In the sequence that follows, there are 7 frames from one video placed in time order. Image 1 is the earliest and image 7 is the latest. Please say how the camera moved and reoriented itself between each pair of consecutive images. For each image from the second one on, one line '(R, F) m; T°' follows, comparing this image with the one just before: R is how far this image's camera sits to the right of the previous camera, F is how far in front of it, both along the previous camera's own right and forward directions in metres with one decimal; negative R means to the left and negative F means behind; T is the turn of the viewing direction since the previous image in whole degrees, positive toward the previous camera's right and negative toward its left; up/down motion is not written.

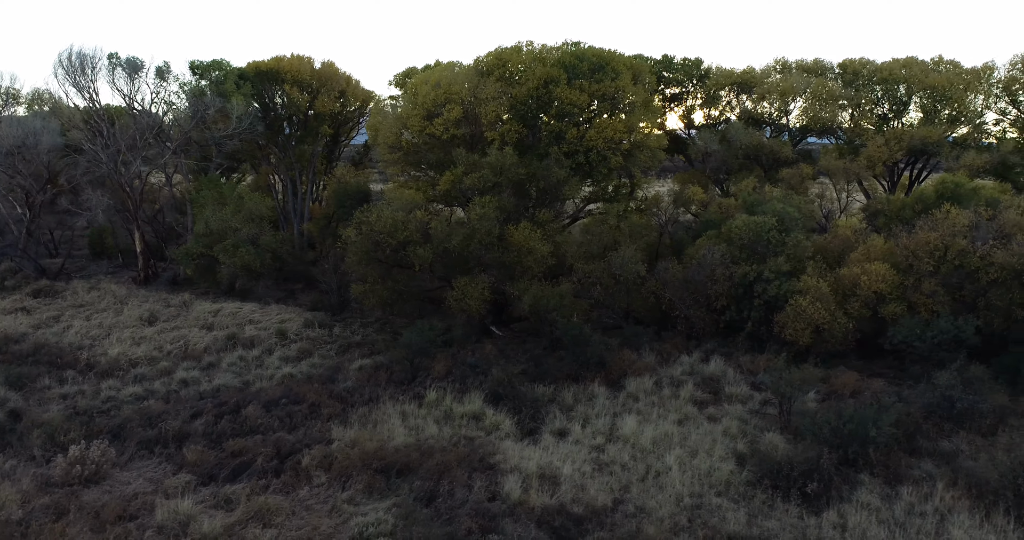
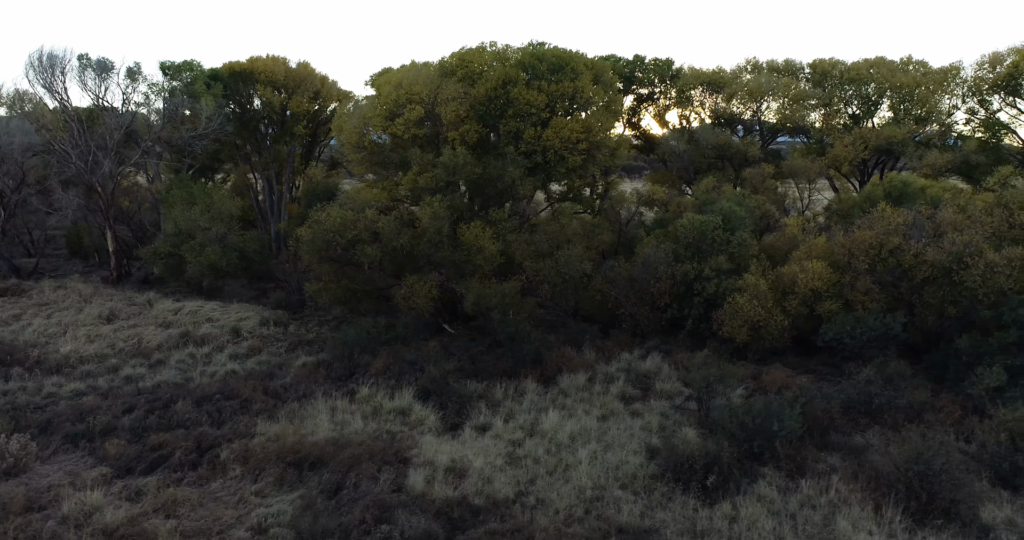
(+1.2, -0.2) m; 0°
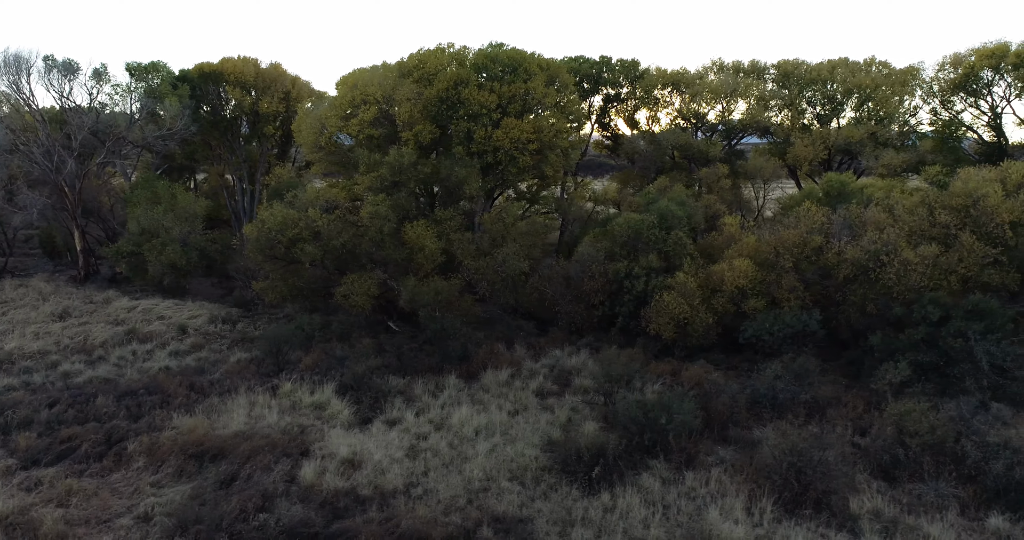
(+1.4, -0.2) m; 0°
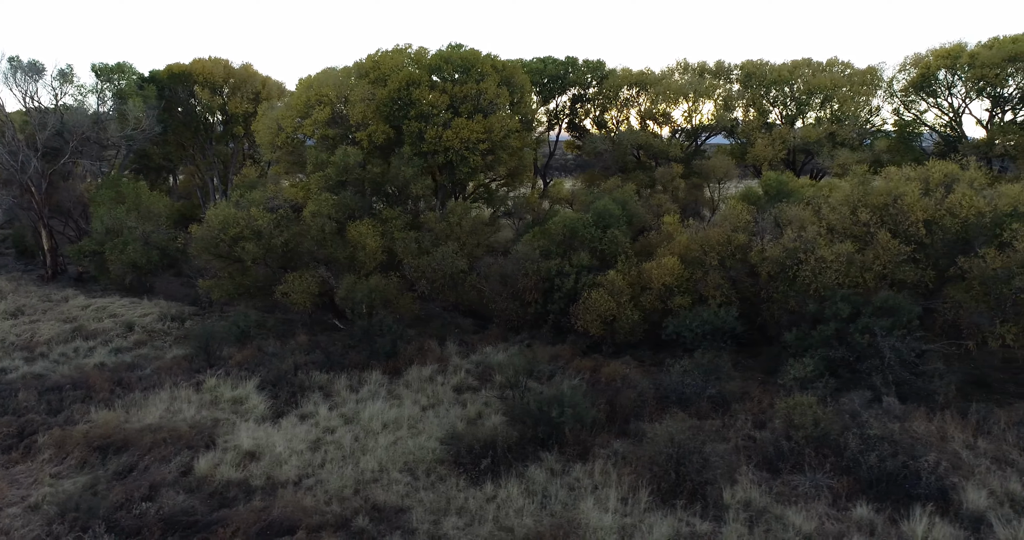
(+1.4, -0.2) m; 0°
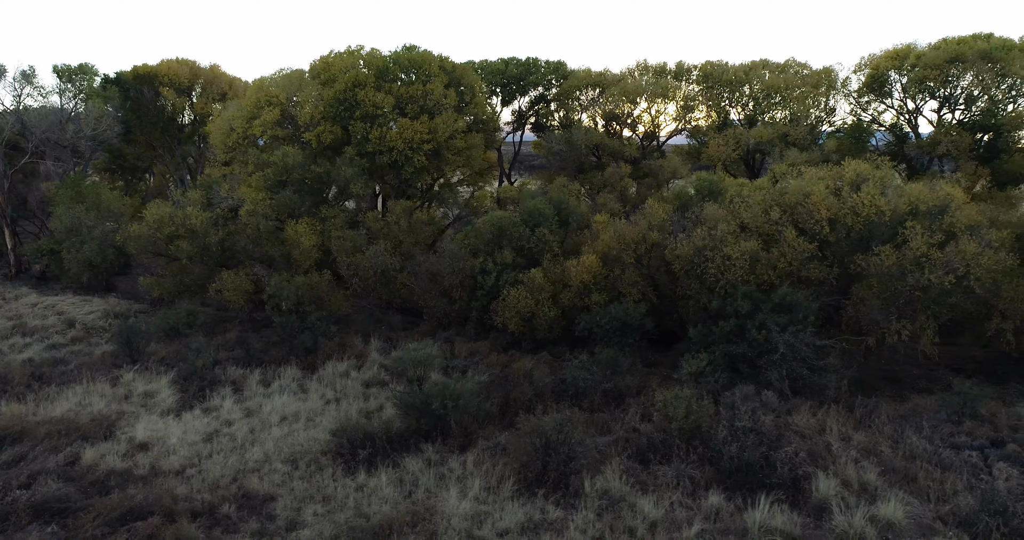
(+1.6, -0.3) m; 0°
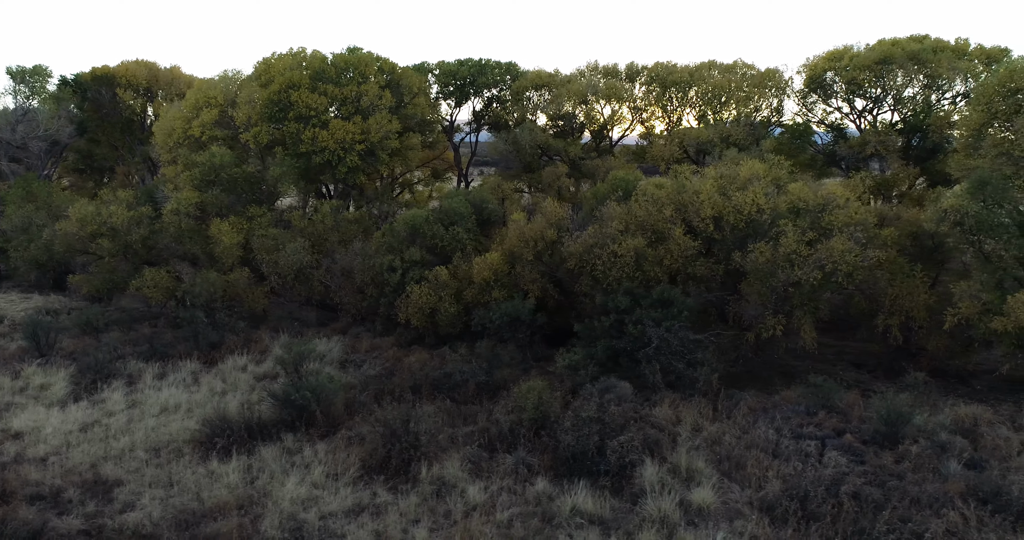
(+2.0, -0.3) m; 0°
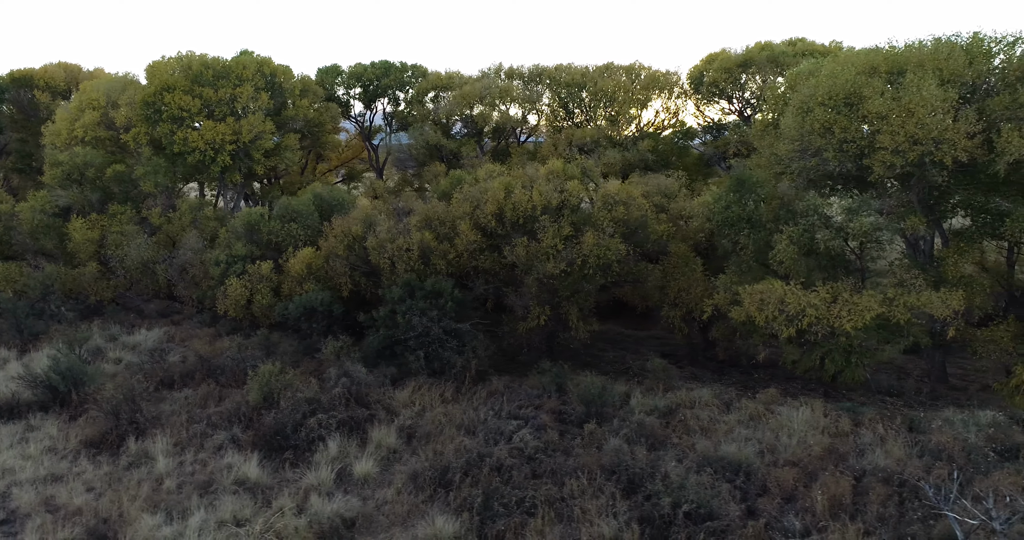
(+4.0, -0.7) m; 0°
